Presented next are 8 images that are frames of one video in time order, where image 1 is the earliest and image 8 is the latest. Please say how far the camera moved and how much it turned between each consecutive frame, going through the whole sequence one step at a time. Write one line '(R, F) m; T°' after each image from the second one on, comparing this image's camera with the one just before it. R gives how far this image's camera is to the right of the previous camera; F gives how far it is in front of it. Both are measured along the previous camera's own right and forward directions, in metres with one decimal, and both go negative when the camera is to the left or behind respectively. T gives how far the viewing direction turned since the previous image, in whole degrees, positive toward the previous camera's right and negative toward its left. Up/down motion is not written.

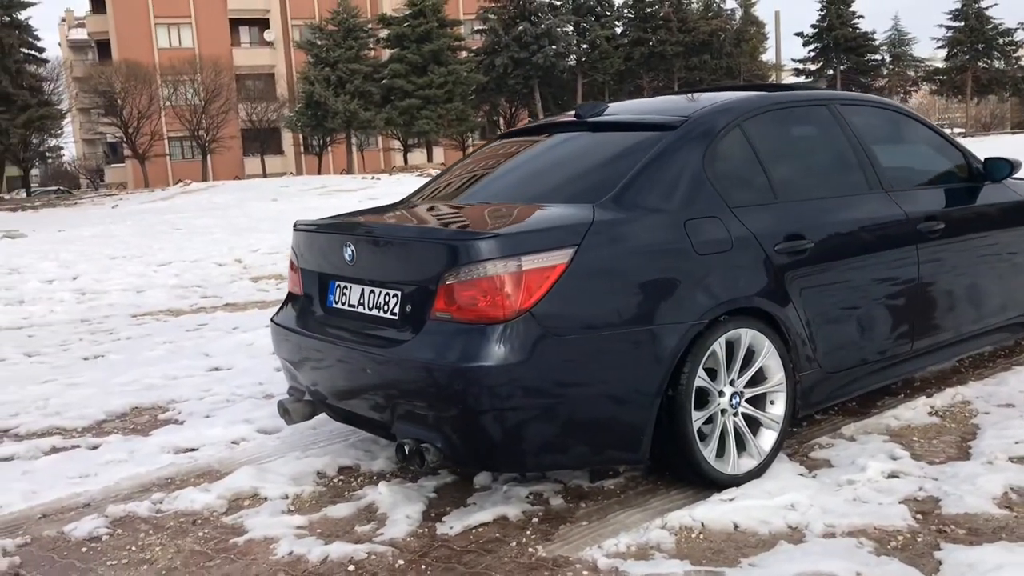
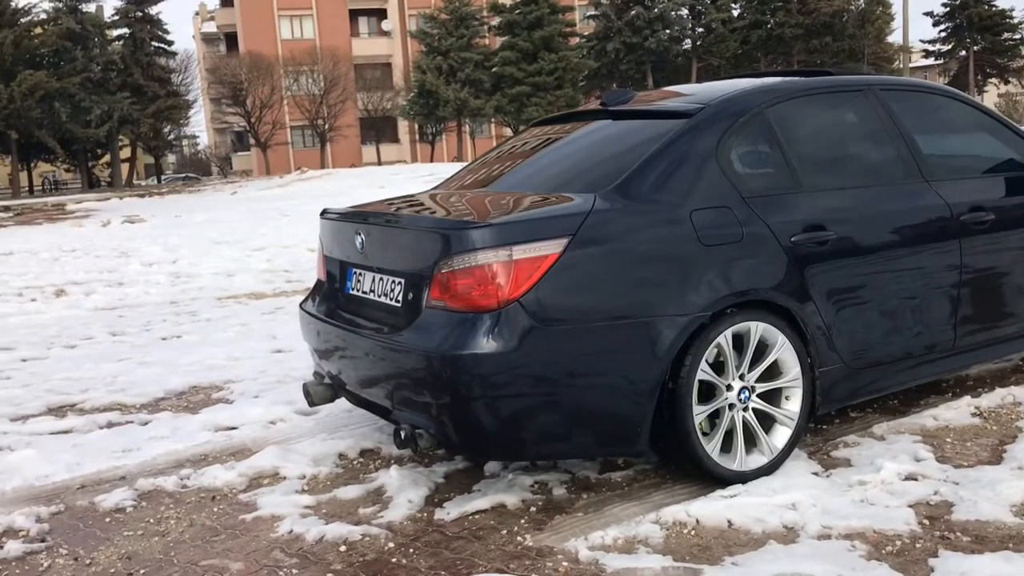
(+0.4, 0.0) m; -7°
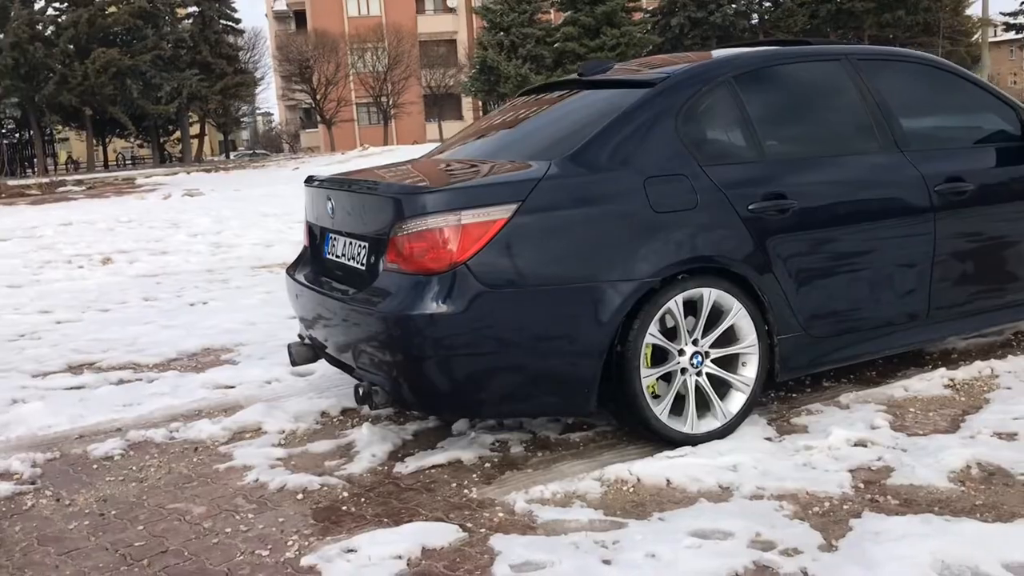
(+0.4, -0.1) m; -4°
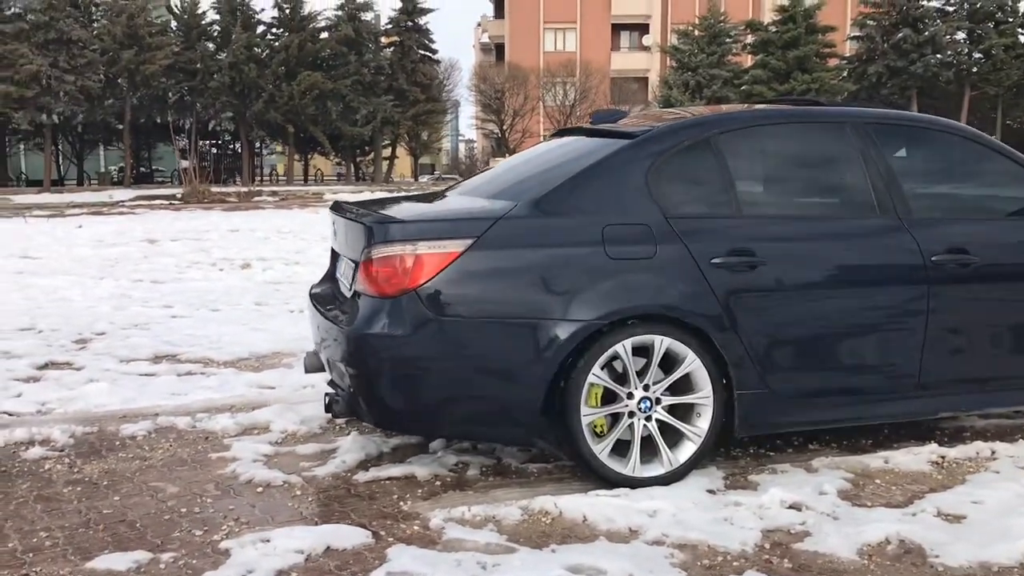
(+0.9, -0.1) m; -11°
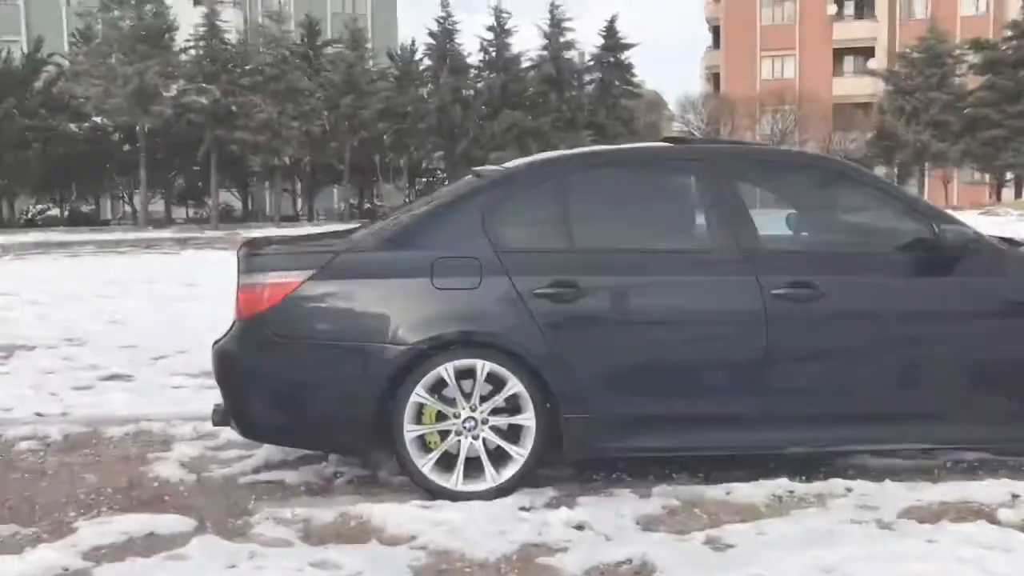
(+1.7, -0.2) m; -14°
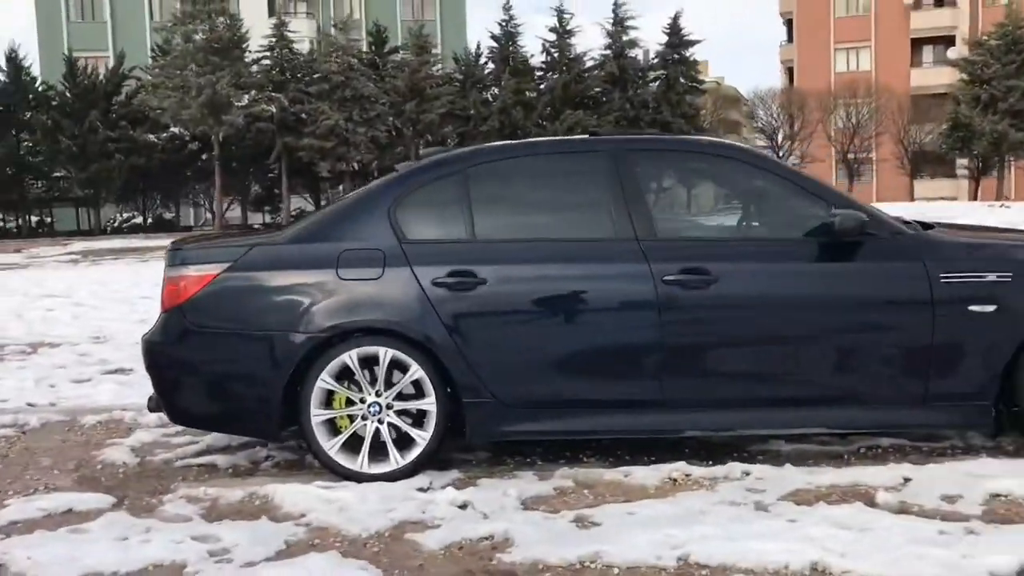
(+0.8, -0.1) m; -5°
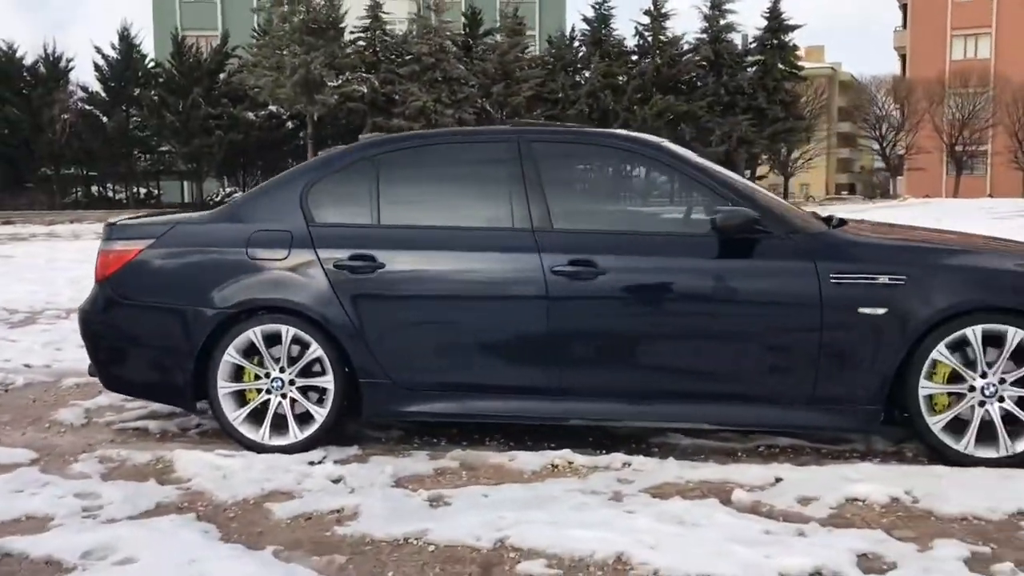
(+1.0, -0.1) m; -6°
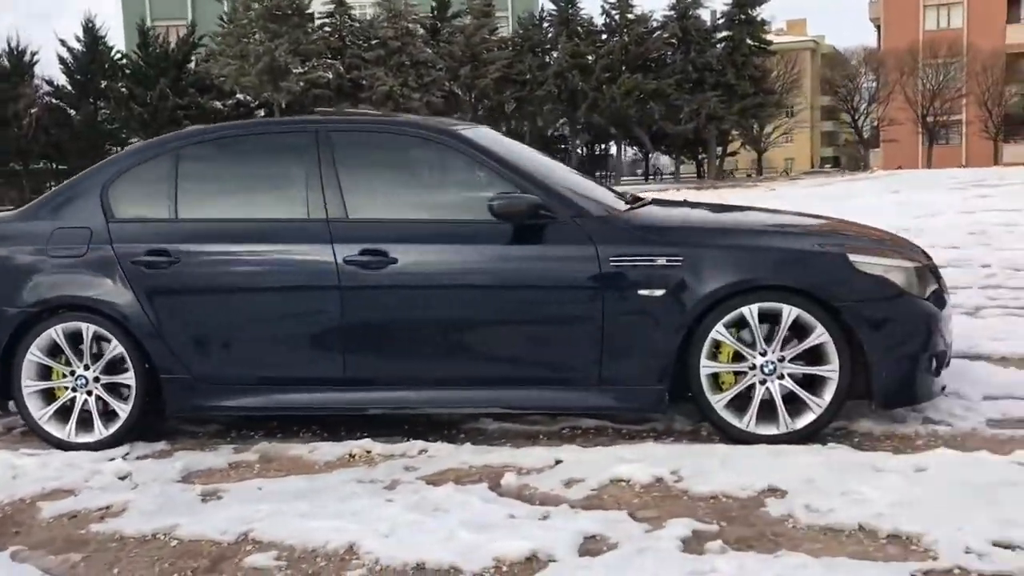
(+0.9, 0.0) m; 0°
